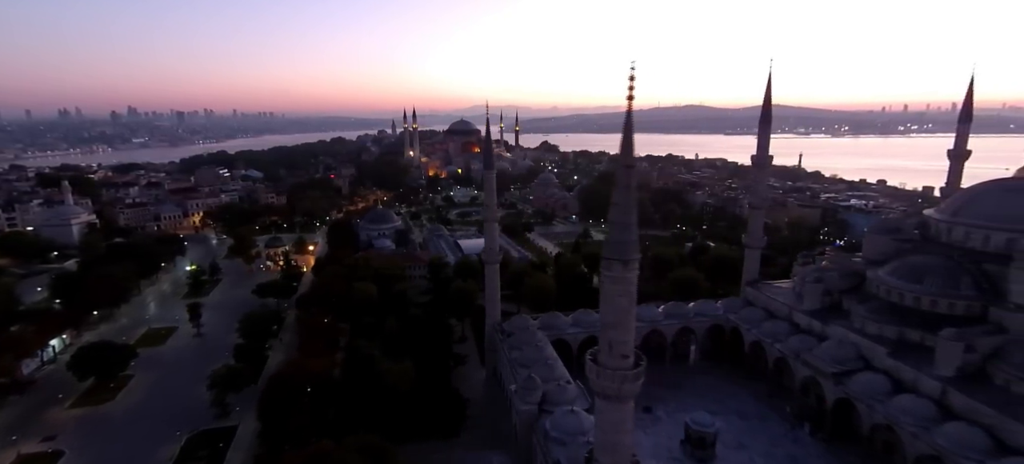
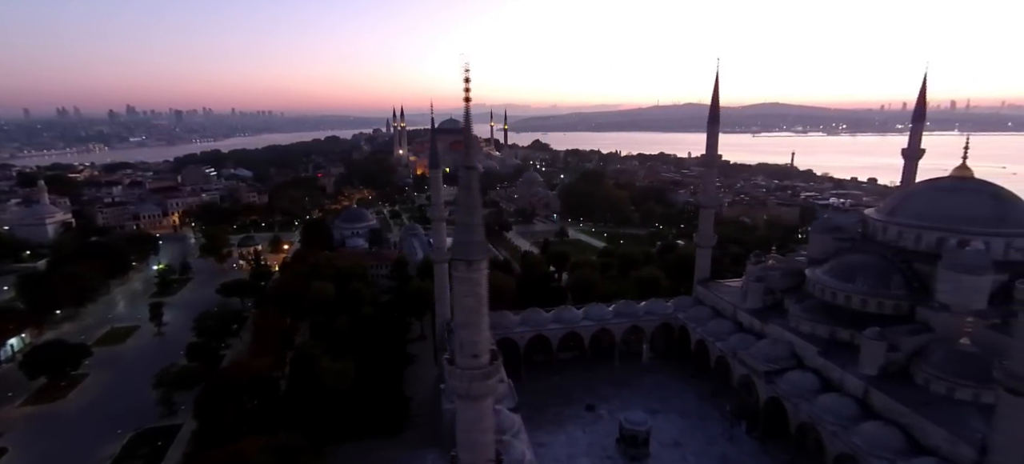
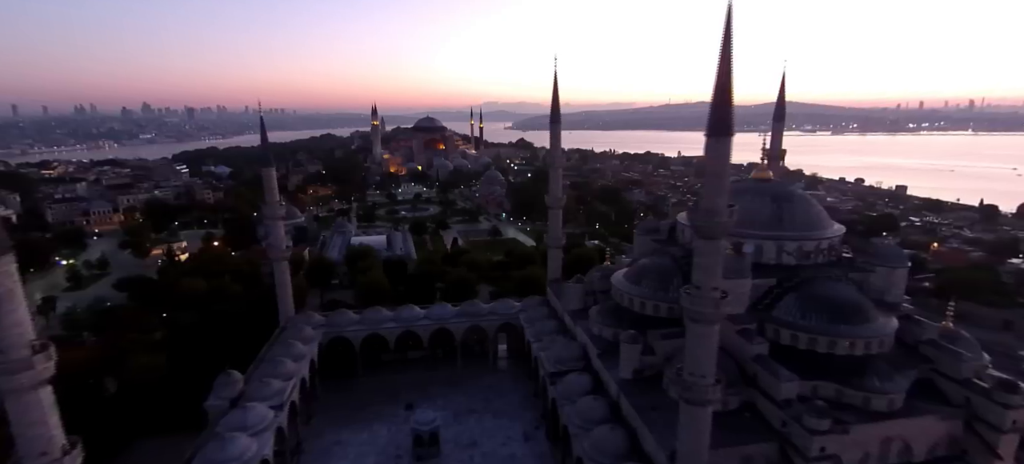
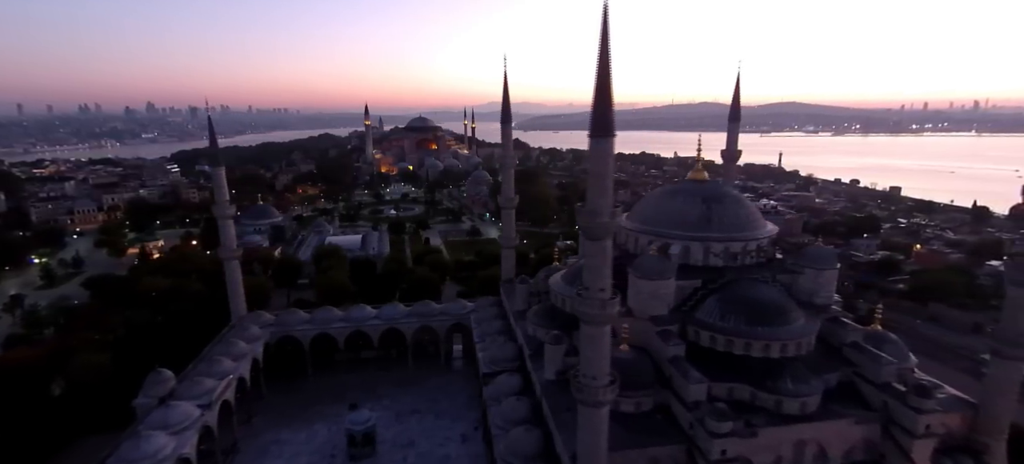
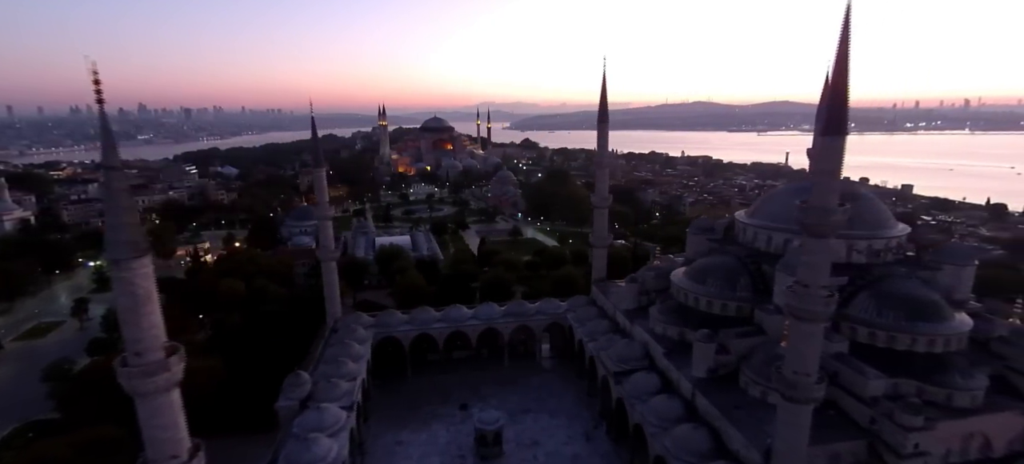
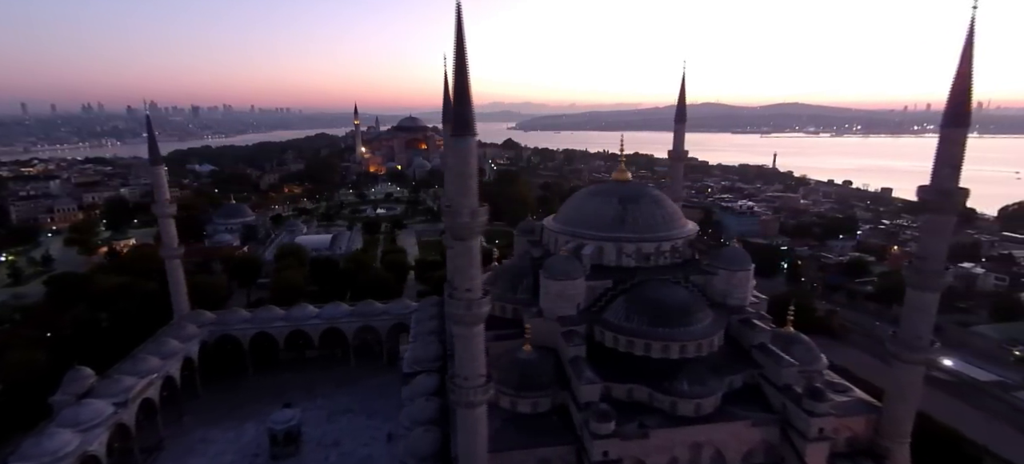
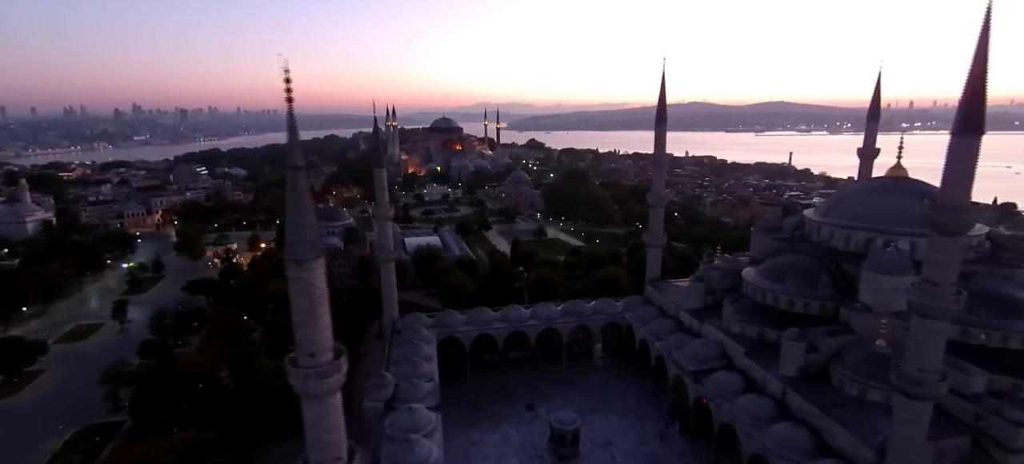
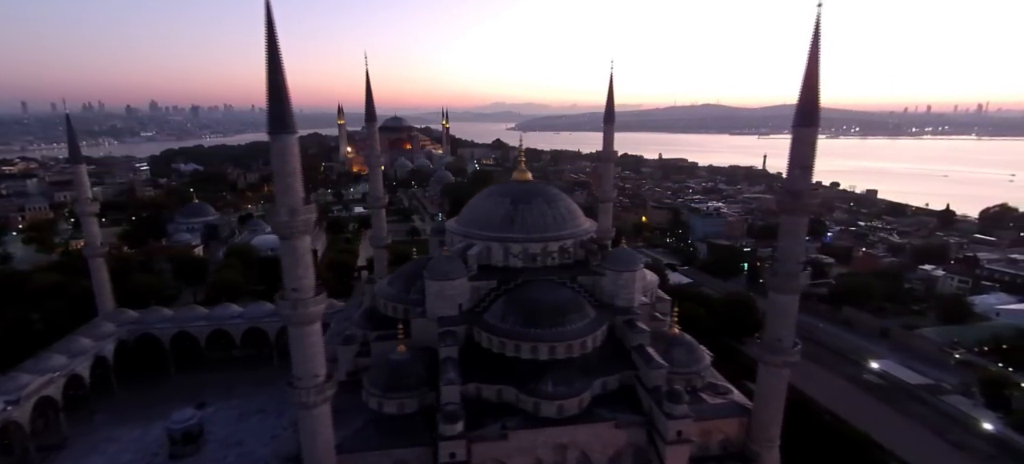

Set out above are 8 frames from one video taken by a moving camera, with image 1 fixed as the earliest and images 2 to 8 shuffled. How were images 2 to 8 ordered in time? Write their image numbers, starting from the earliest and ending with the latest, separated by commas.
2, 7, 5, 3, 4, 6, 8
